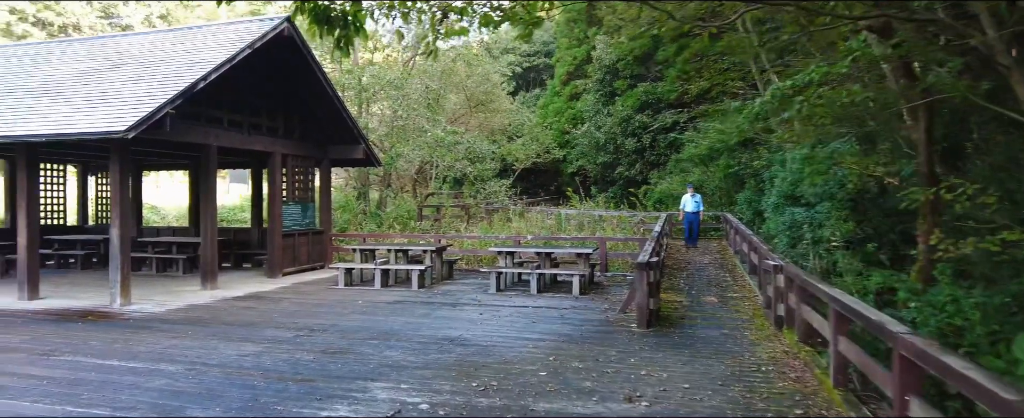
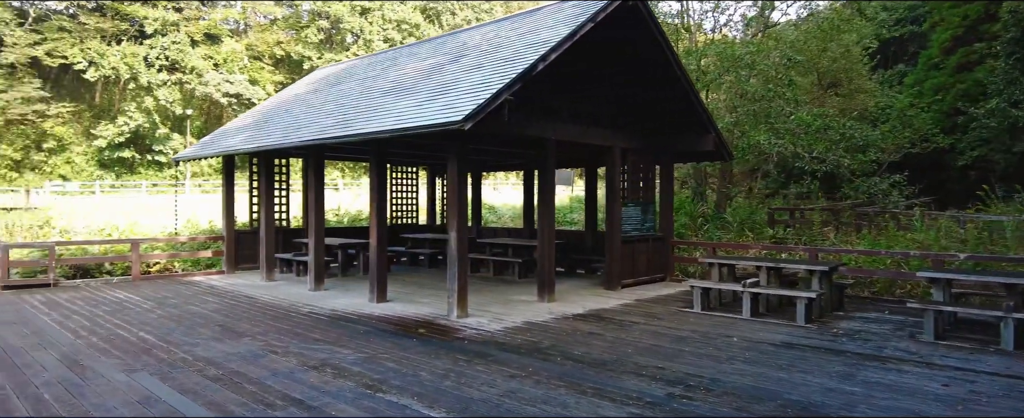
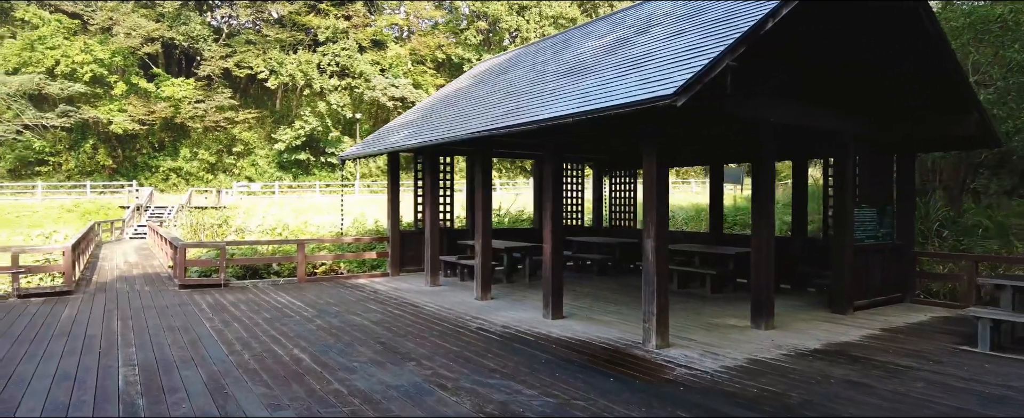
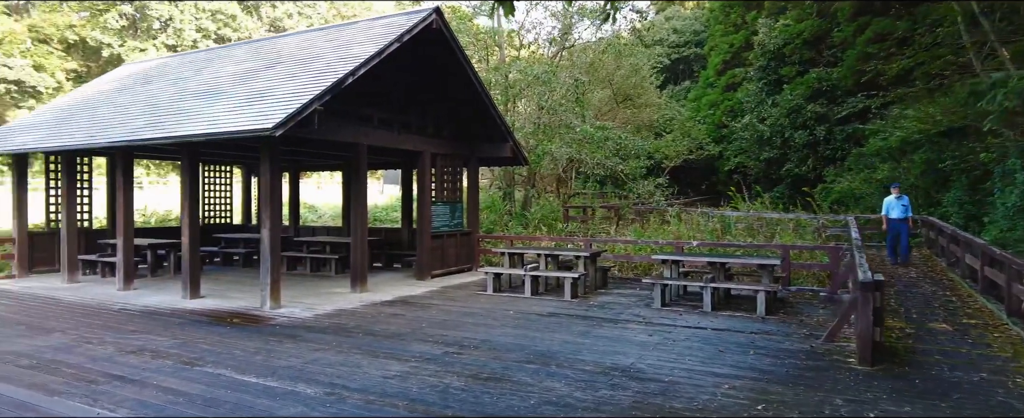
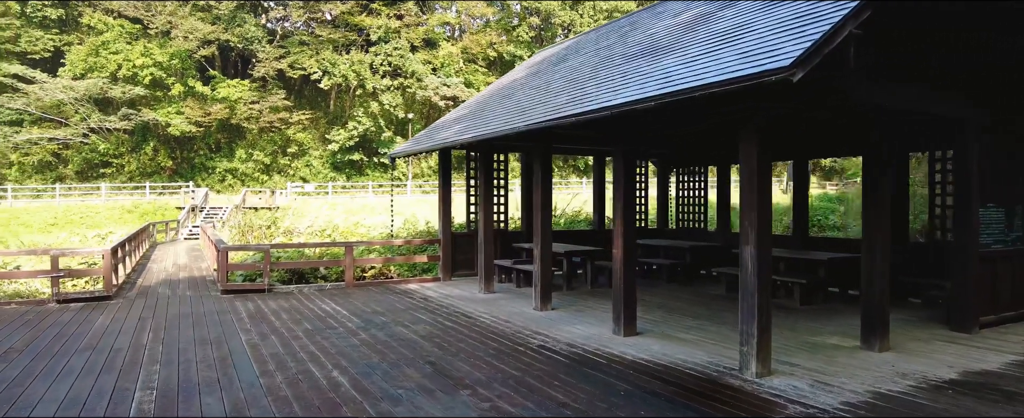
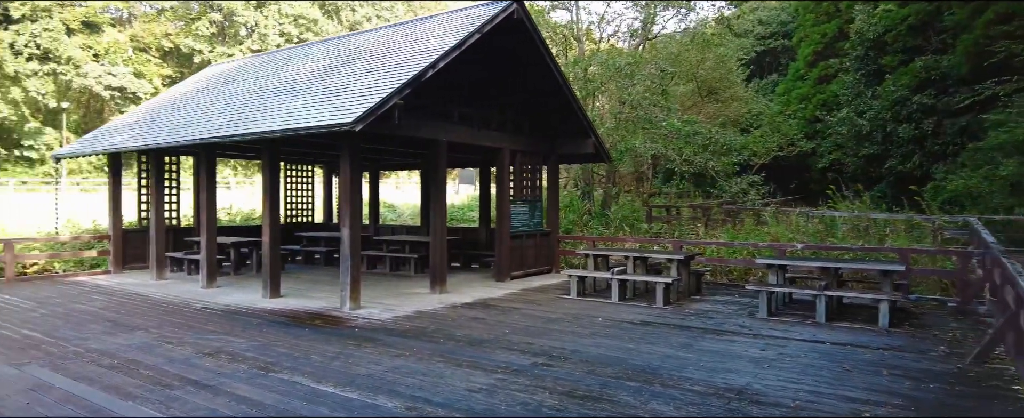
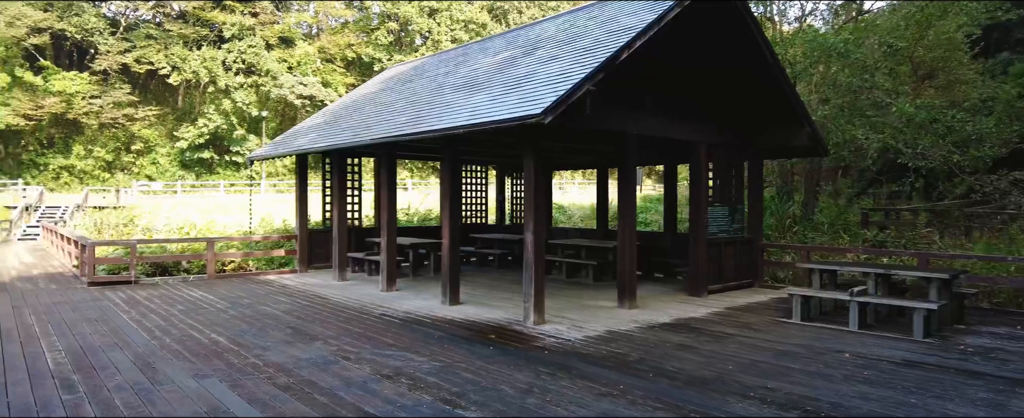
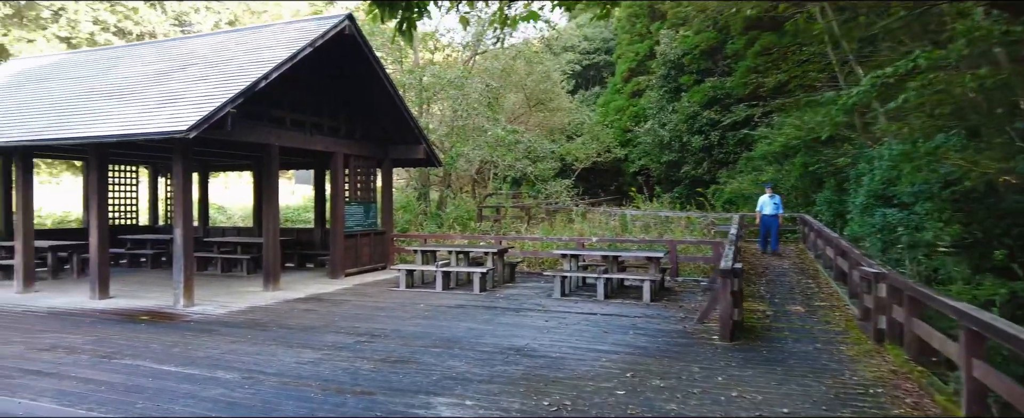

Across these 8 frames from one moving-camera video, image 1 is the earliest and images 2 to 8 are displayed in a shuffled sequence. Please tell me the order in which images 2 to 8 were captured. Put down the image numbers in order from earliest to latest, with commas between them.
8, 4, 6, 2, 7, 3, 5
